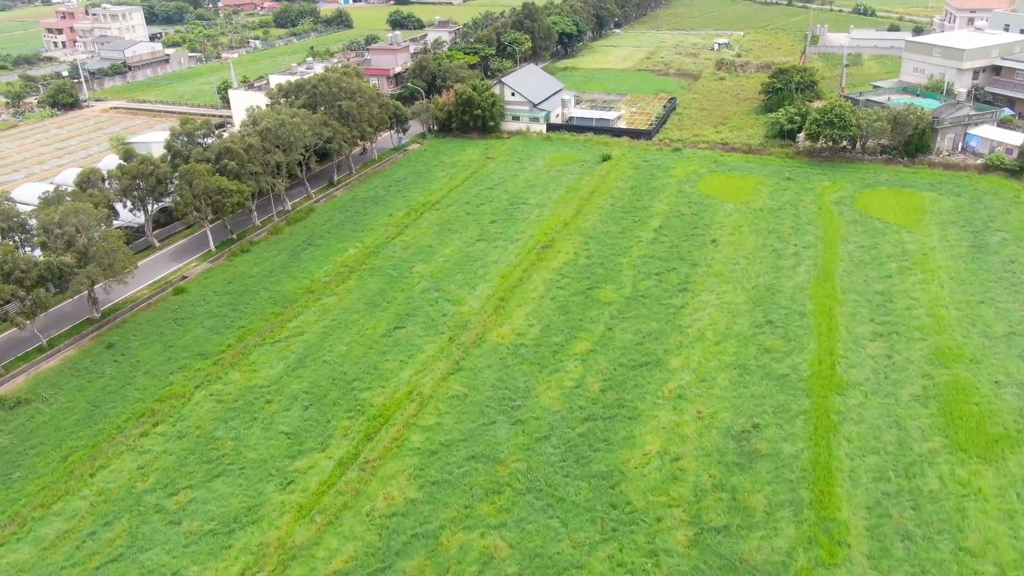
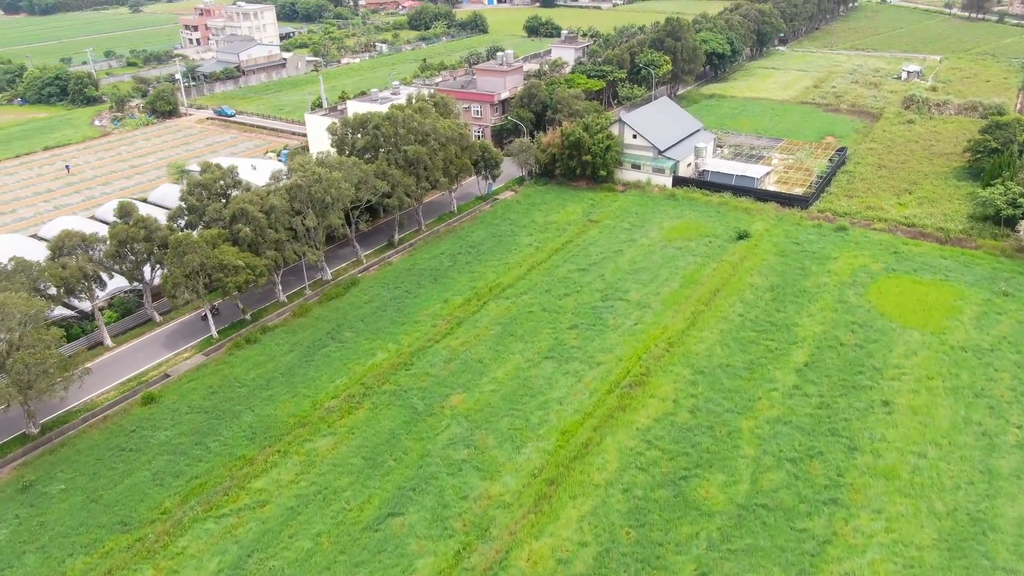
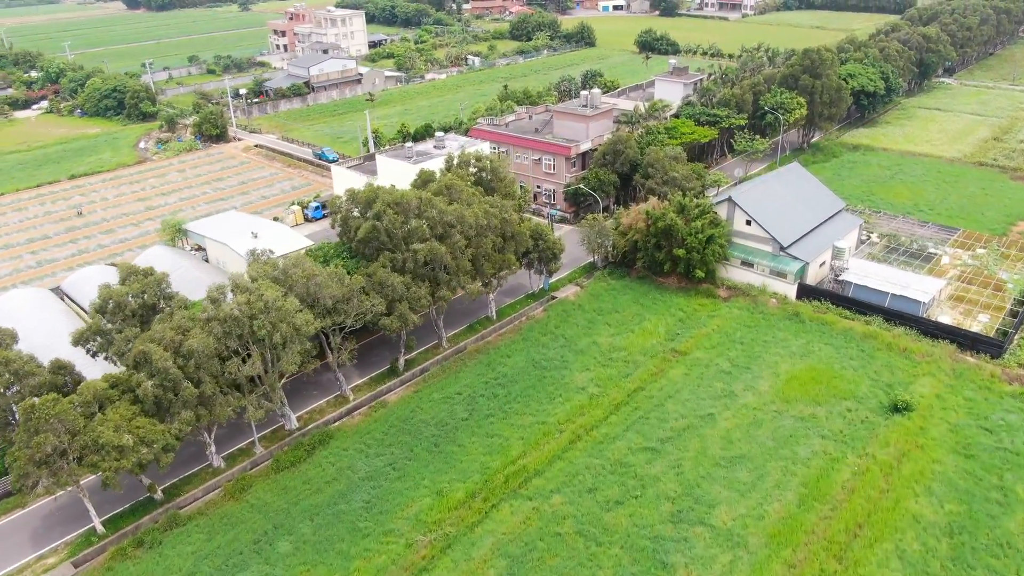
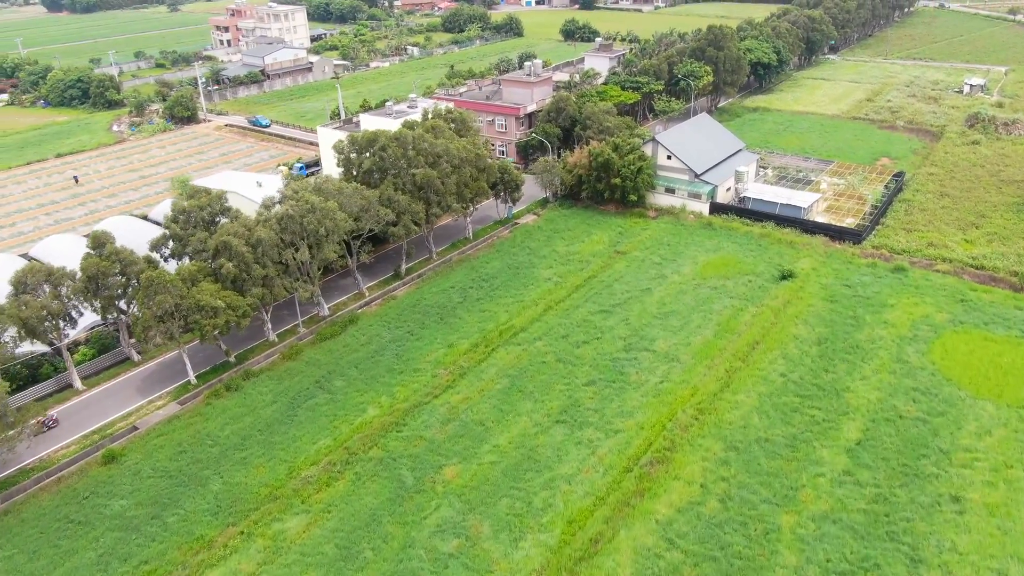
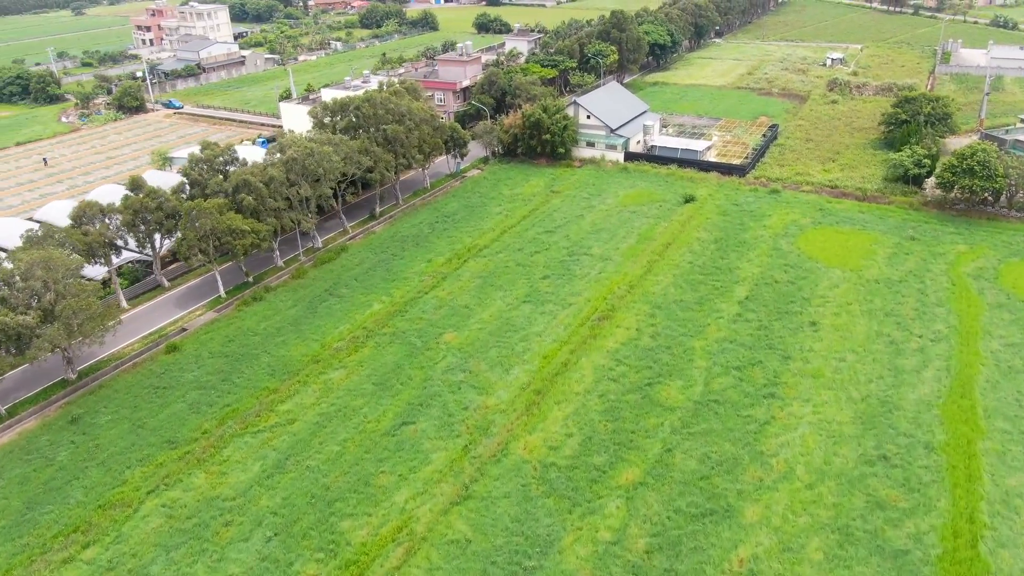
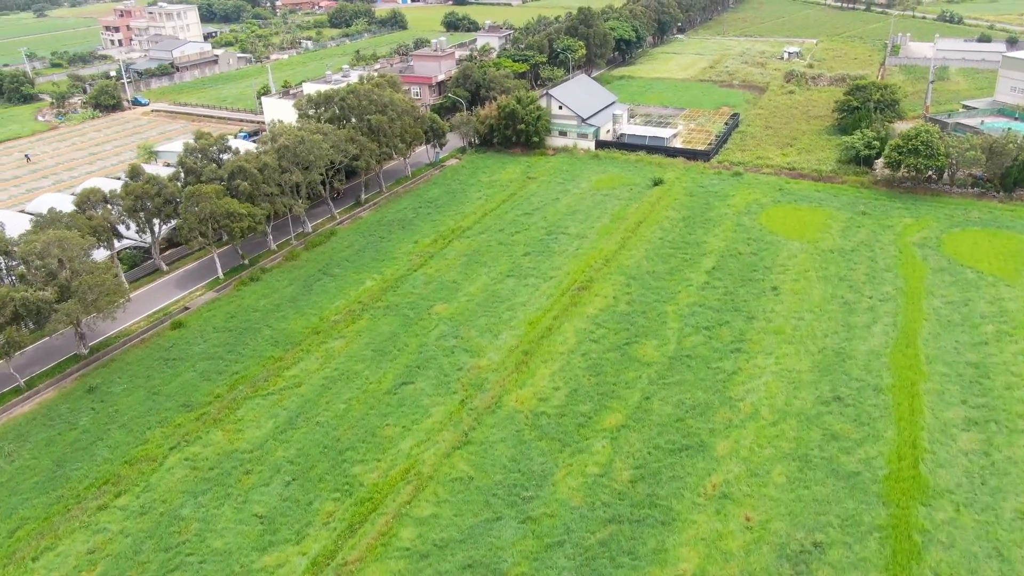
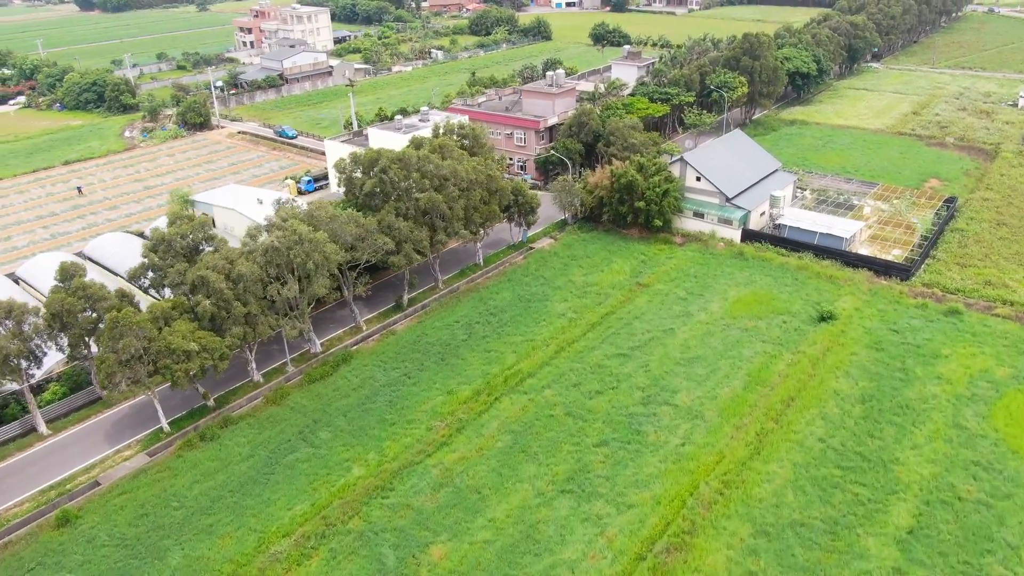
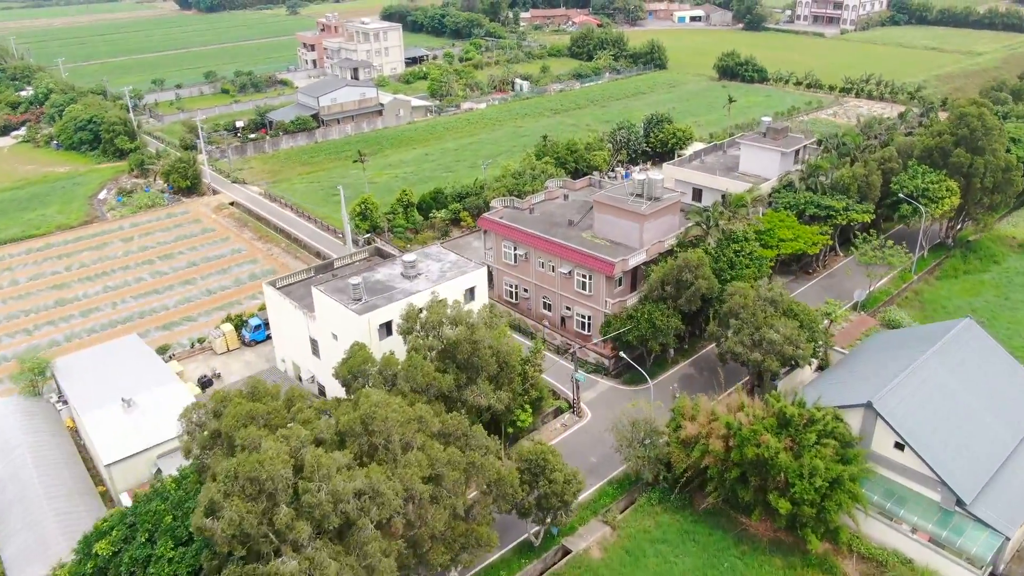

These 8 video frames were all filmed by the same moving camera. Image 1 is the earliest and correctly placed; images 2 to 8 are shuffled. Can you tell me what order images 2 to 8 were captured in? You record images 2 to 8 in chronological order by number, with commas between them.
6, 5, 2, 4, 7, 3, 8
